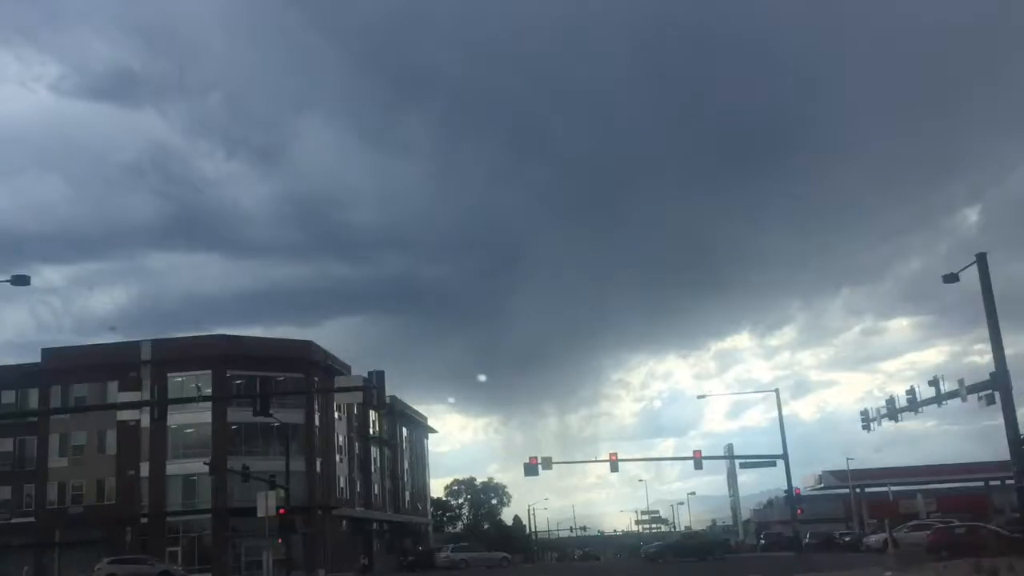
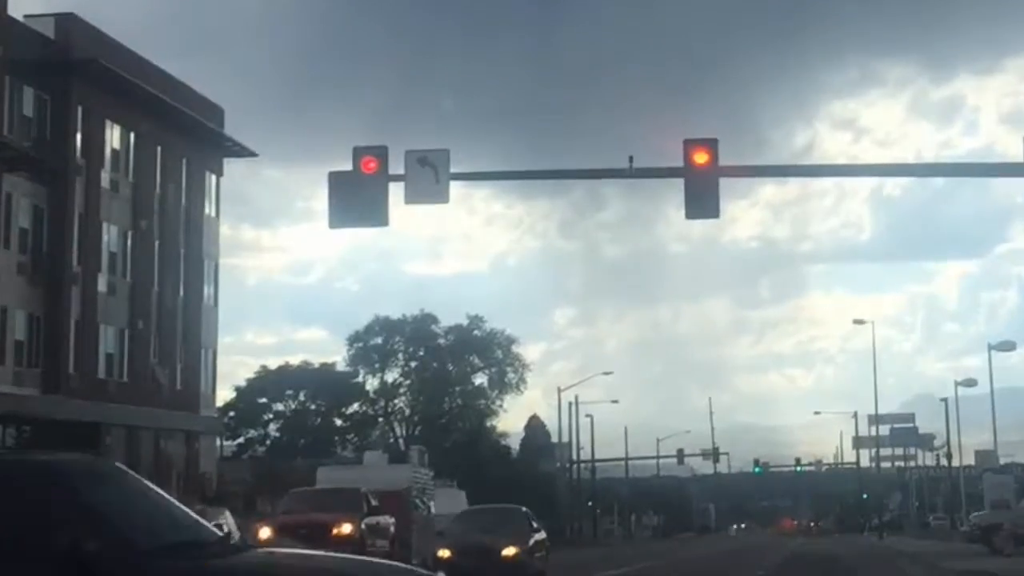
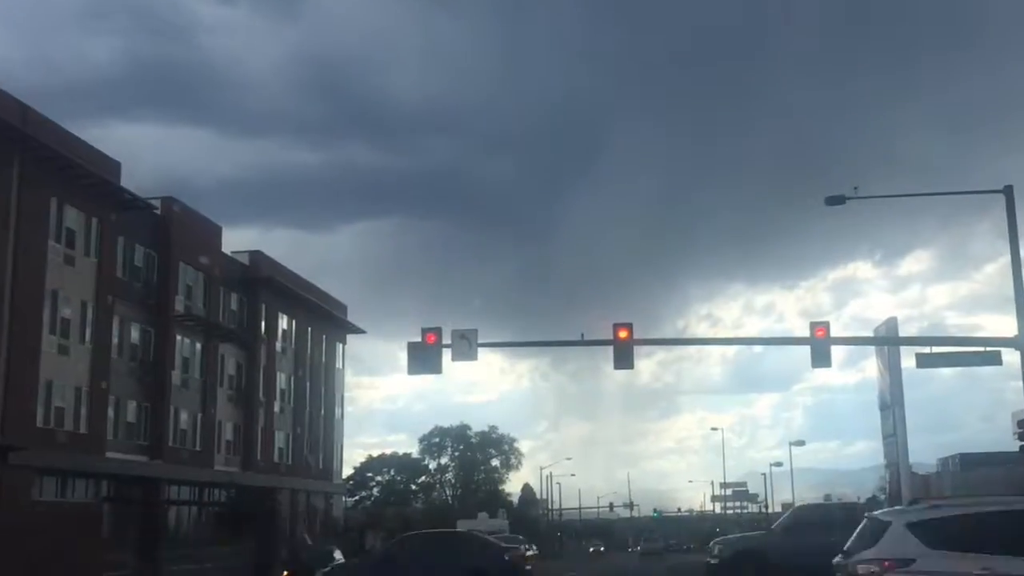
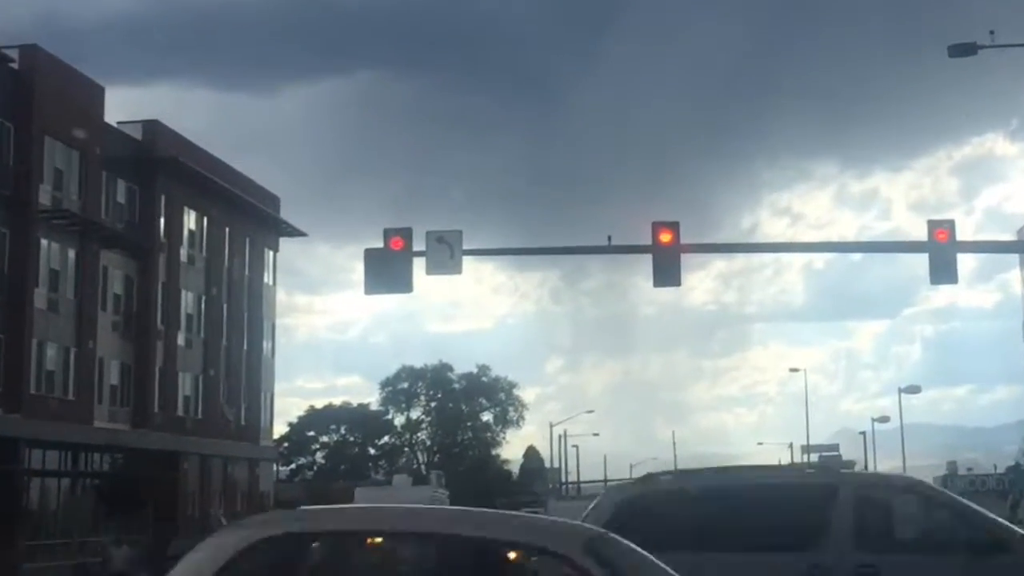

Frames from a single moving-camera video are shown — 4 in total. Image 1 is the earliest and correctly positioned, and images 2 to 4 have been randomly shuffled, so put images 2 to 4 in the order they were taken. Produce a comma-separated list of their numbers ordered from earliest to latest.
3, 4, 2
